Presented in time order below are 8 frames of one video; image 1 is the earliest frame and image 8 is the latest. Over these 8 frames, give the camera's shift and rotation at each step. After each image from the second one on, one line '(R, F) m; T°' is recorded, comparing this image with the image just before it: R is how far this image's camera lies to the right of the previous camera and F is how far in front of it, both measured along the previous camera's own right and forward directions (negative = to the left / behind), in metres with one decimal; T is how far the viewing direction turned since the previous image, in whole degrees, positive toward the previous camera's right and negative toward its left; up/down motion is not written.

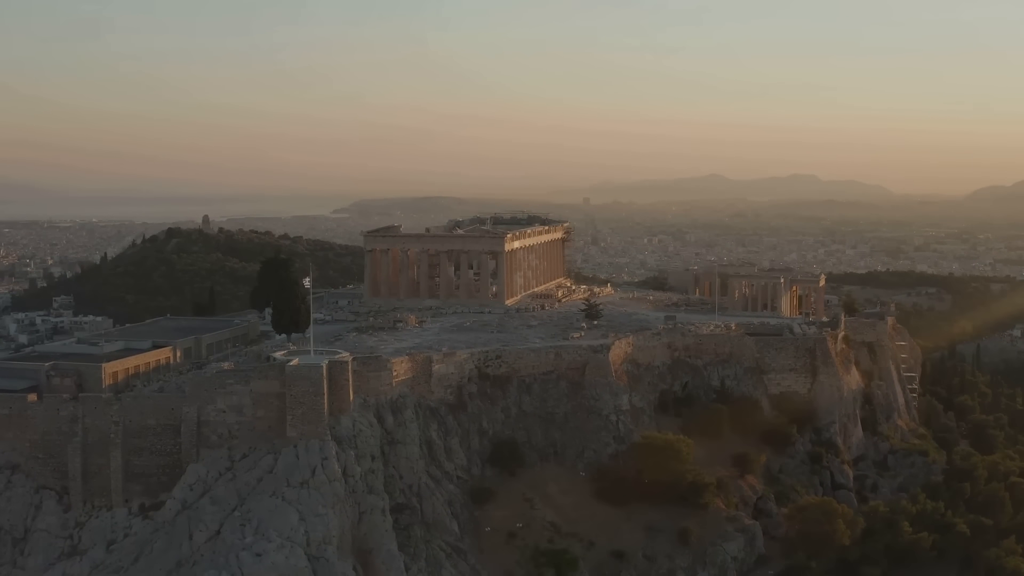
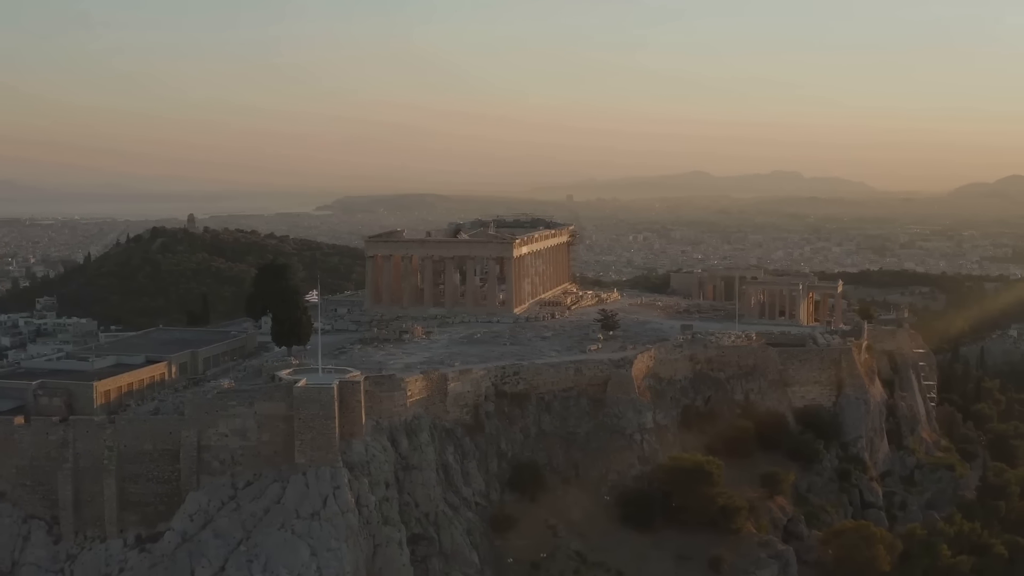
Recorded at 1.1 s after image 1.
(-0.9, +1.7) m; +1°
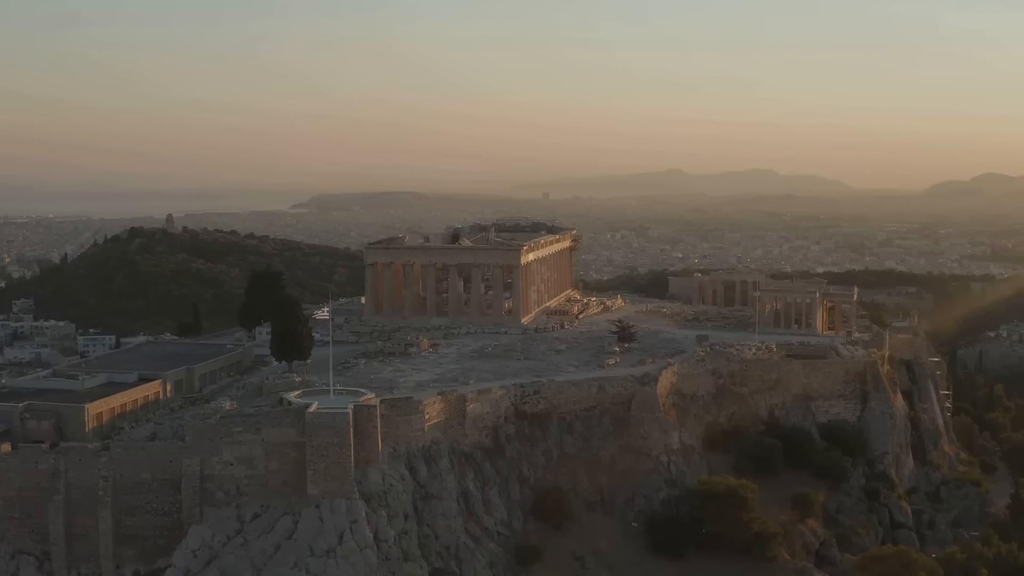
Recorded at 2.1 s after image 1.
(-1.0, +1.6) m; +1°
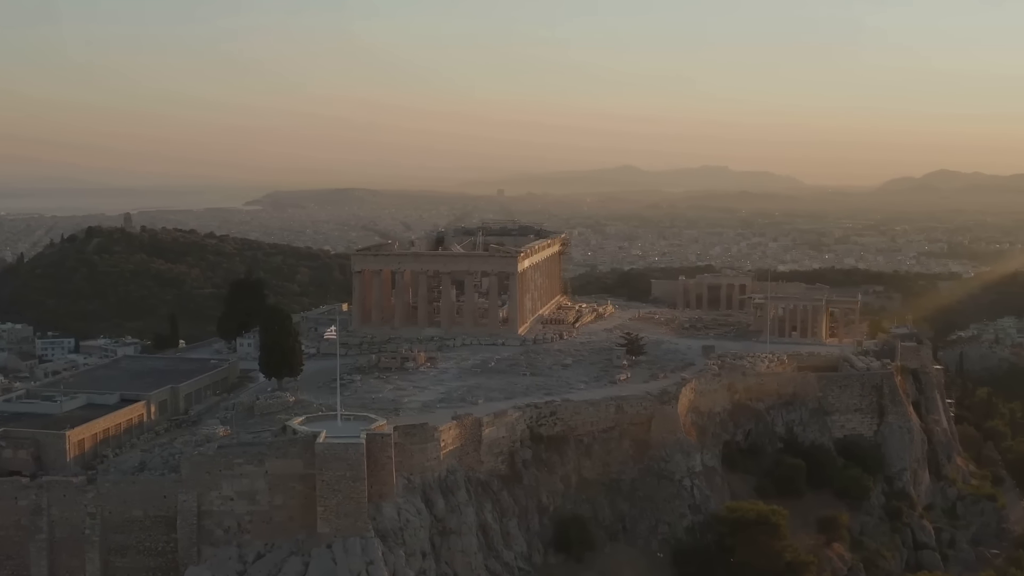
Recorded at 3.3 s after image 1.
(-1.3, +1.7) m; +2°
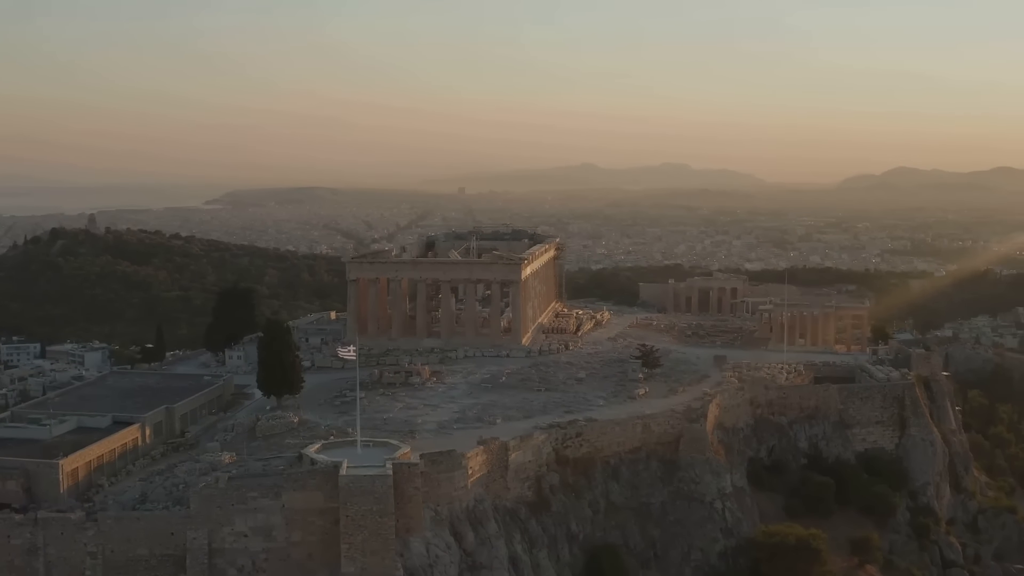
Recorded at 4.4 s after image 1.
(-1.3, +1.4) m; +2°
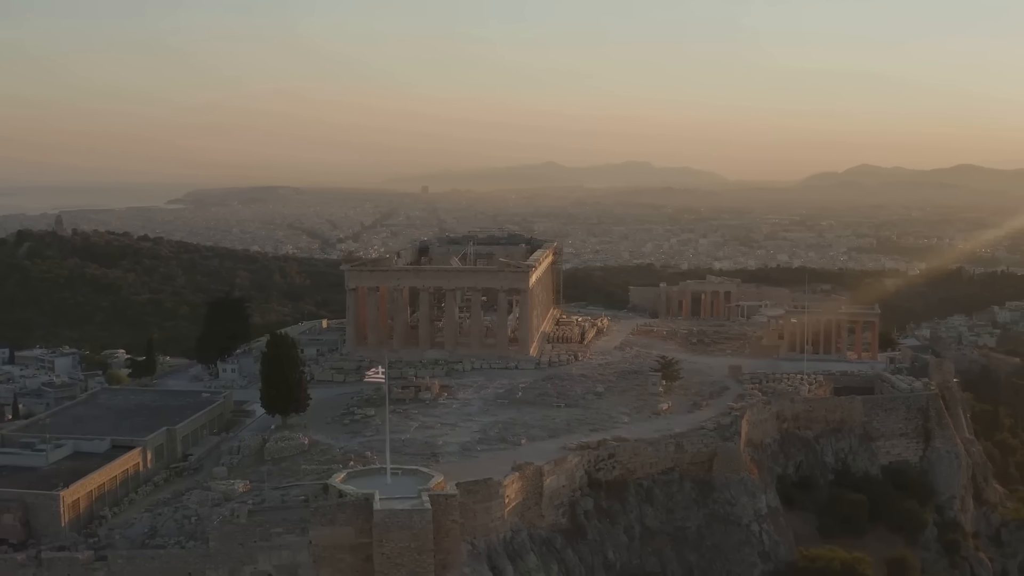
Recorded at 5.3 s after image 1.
(-1.3, +1.3) m; +2°
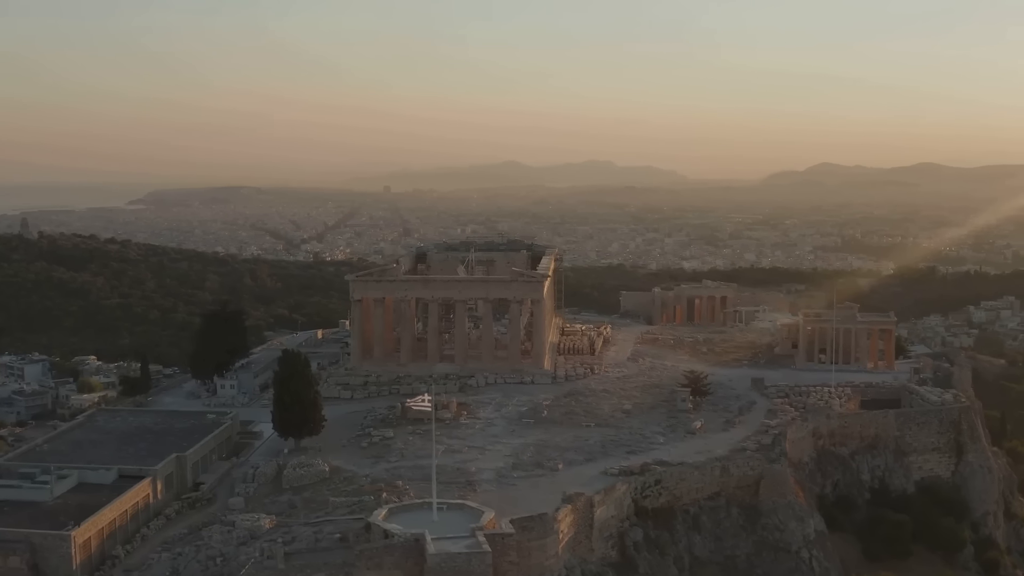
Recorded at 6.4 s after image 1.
(-1.5, +1.4) m; +2°
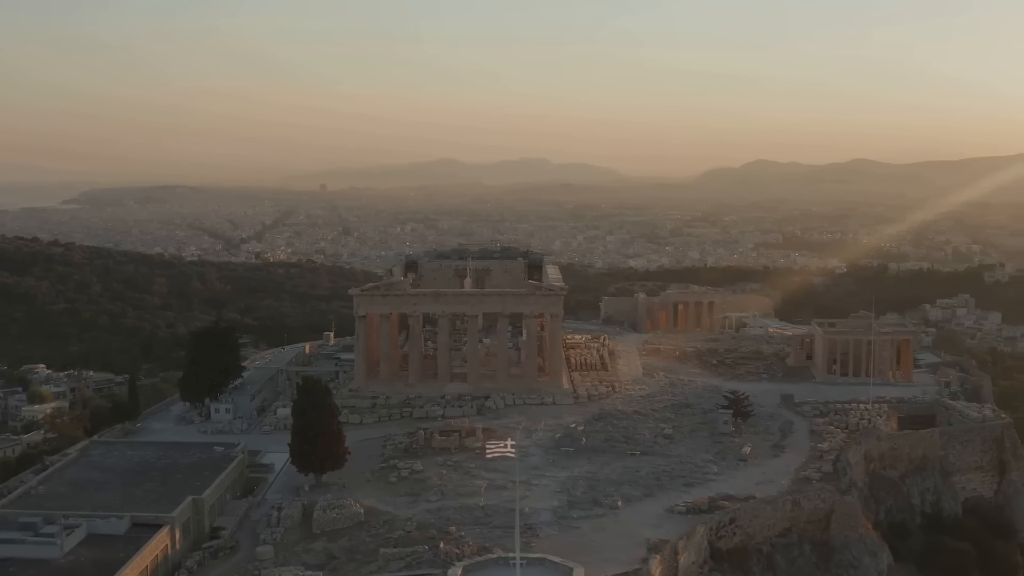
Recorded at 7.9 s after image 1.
(-2.2, +1.9) m; +3°
